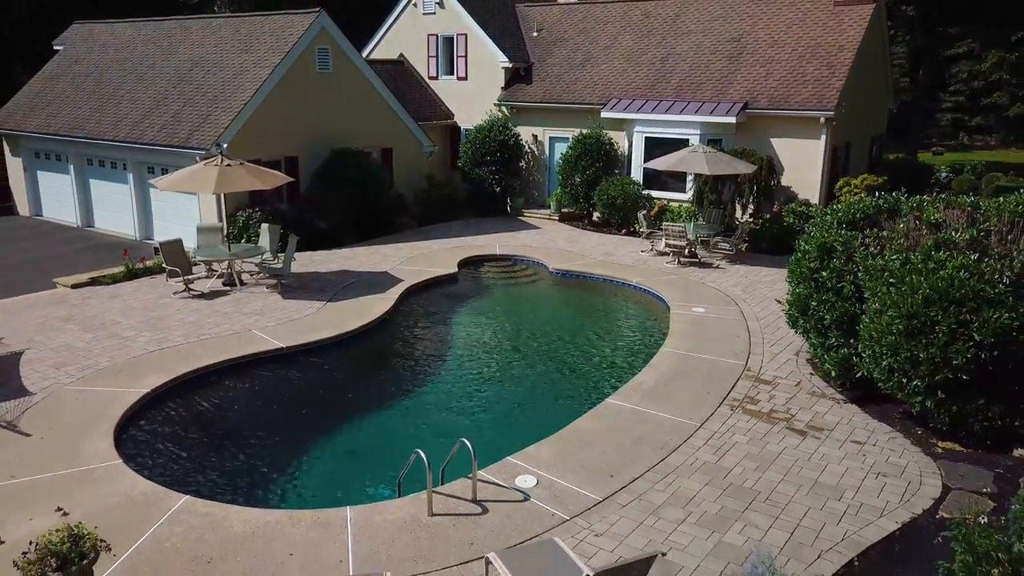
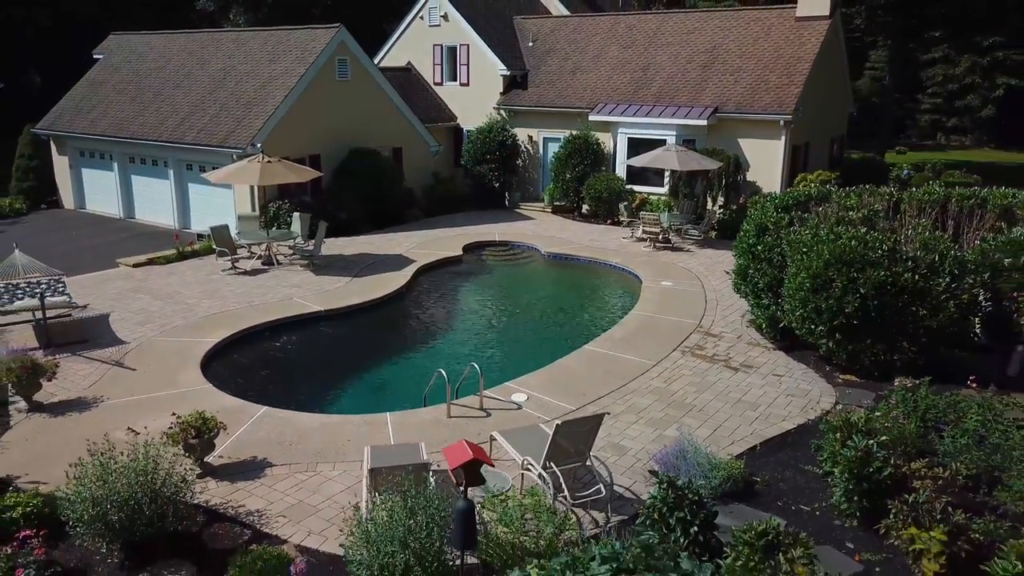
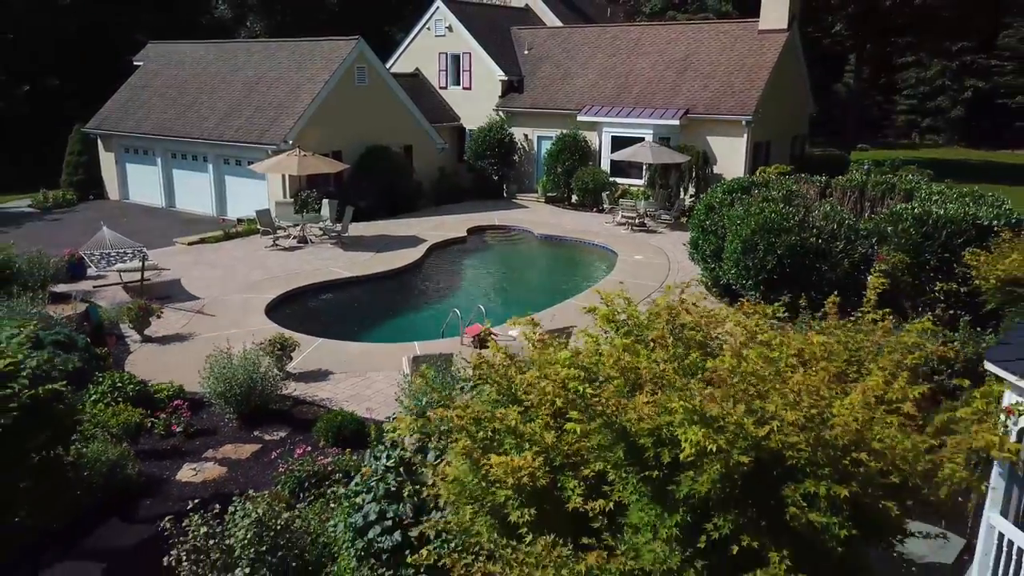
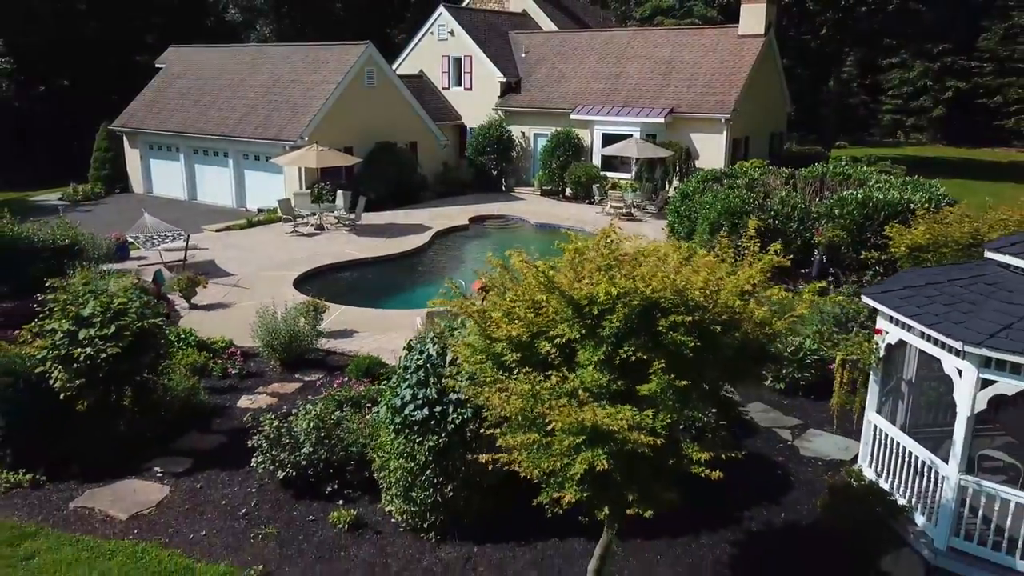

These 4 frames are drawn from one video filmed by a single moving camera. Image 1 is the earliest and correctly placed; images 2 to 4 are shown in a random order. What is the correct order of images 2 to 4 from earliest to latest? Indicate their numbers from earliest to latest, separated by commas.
2, 3, 4
